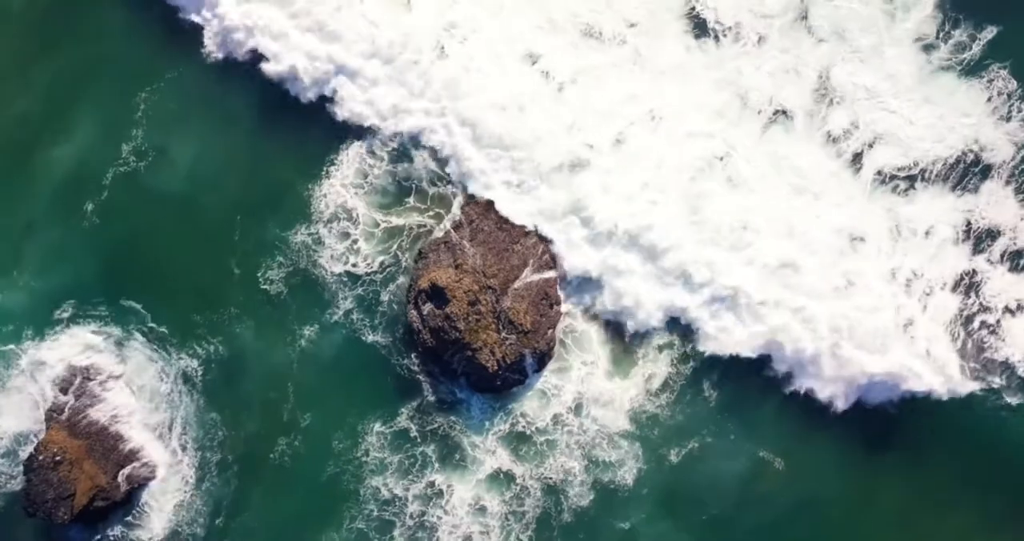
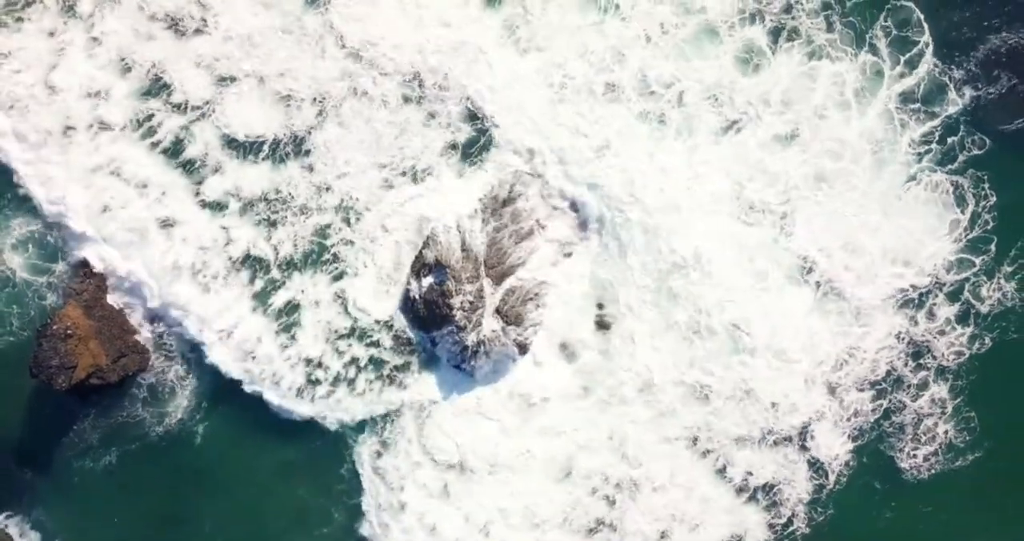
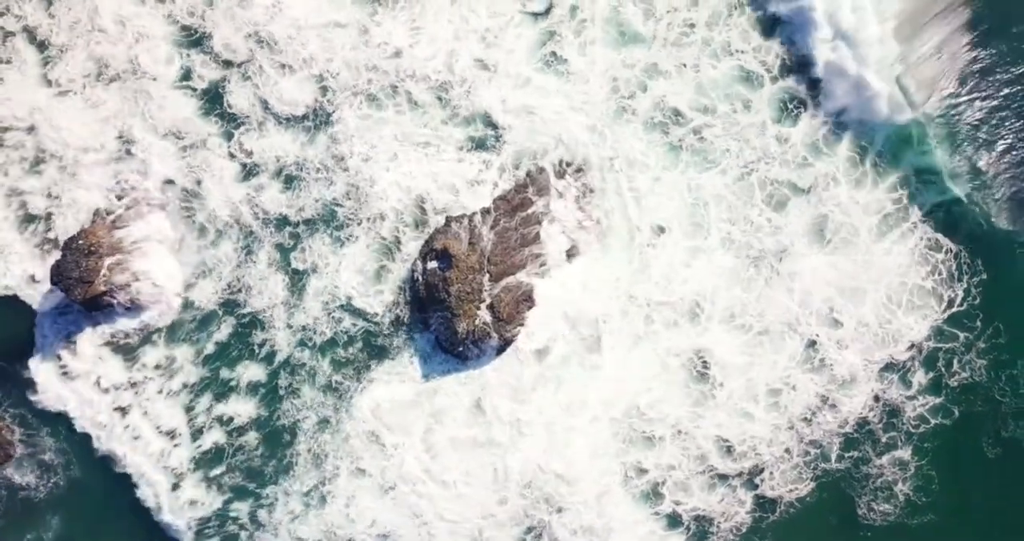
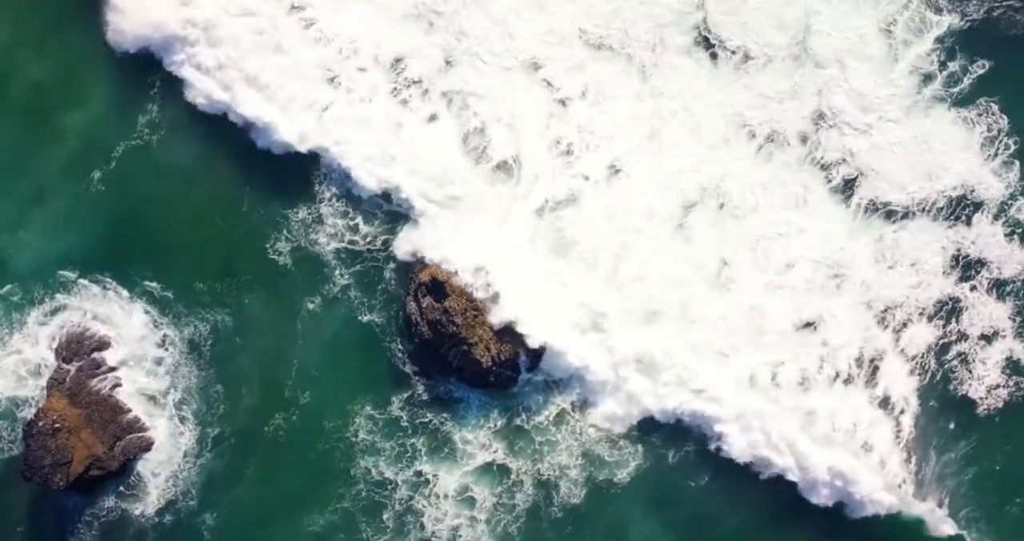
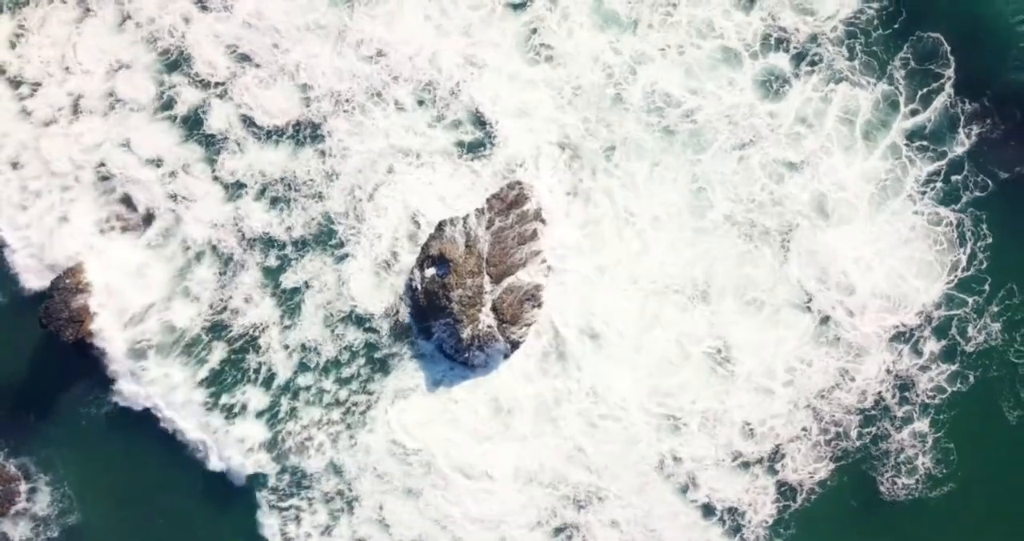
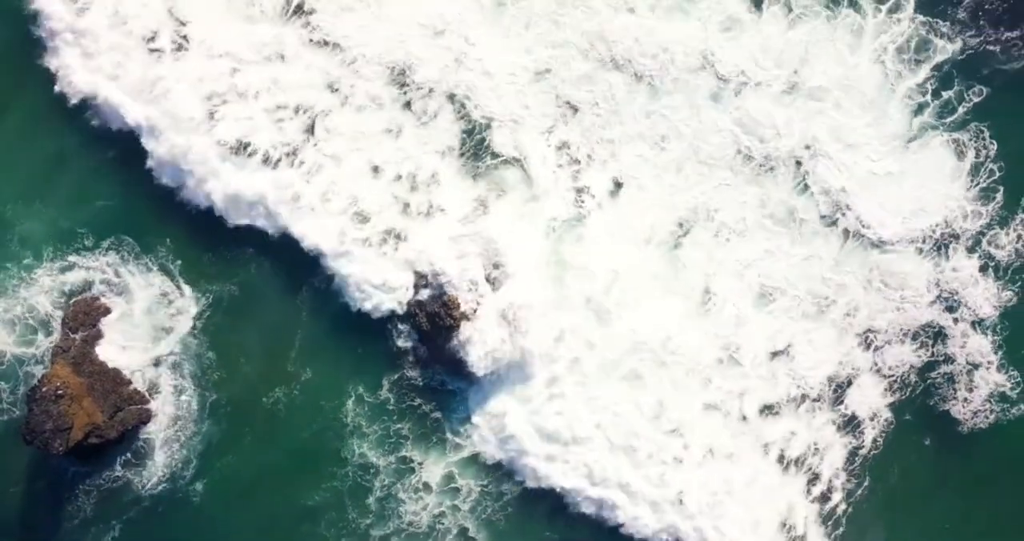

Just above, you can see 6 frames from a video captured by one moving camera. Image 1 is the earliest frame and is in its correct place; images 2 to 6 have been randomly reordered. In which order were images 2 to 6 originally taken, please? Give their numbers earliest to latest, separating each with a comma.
4, 6, 2, 5, 3
